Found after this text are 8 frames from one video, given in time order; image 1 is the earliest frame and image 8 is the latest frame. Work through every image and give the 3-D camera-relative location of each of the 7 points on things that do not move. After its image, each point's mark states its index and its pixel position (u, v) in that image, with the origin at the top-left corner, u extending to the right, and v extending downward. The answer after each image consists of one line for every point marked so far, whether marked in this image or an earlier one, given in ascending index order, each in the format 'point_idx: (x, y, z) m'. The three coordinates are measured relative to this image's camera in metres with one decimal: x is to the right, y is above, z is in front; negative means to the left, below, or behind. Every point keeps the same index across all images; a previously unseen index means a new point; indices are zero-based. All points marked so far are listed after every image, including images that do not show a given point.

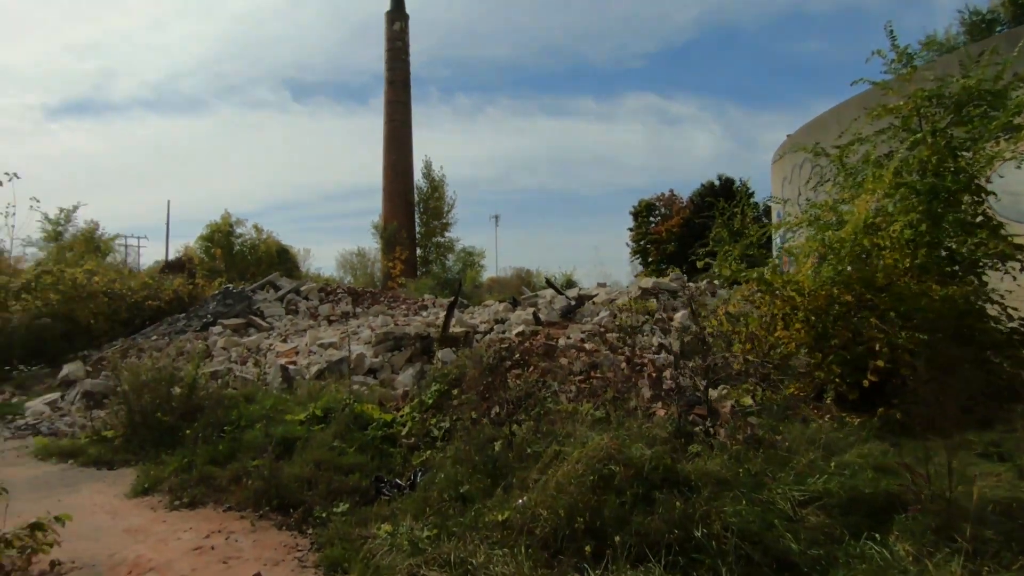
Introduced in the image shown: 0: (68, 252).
0: (-15.3, +1.2, +18.7) m
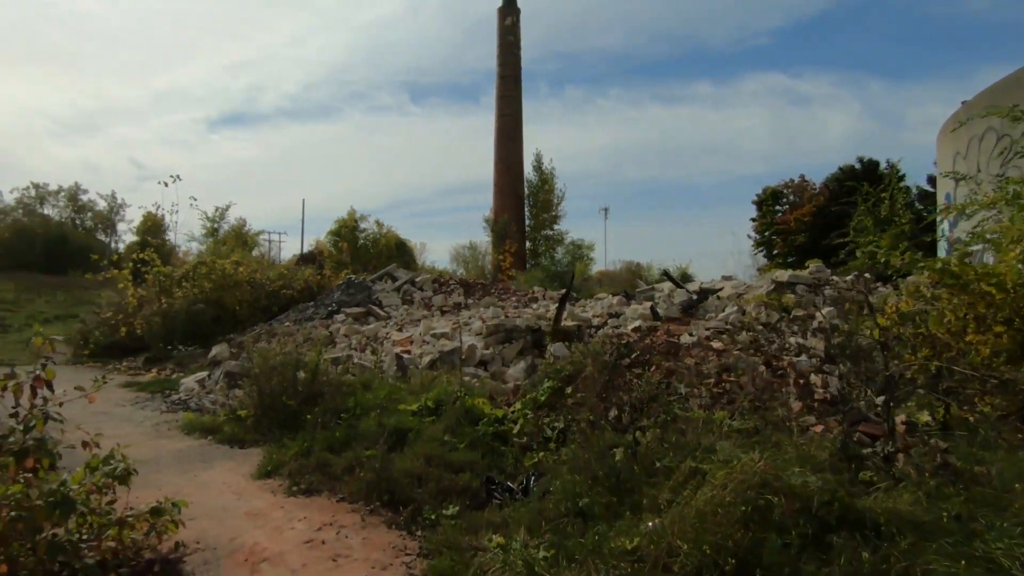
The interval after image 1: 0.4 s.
0: (-11.3, +1.6, +20.9) m
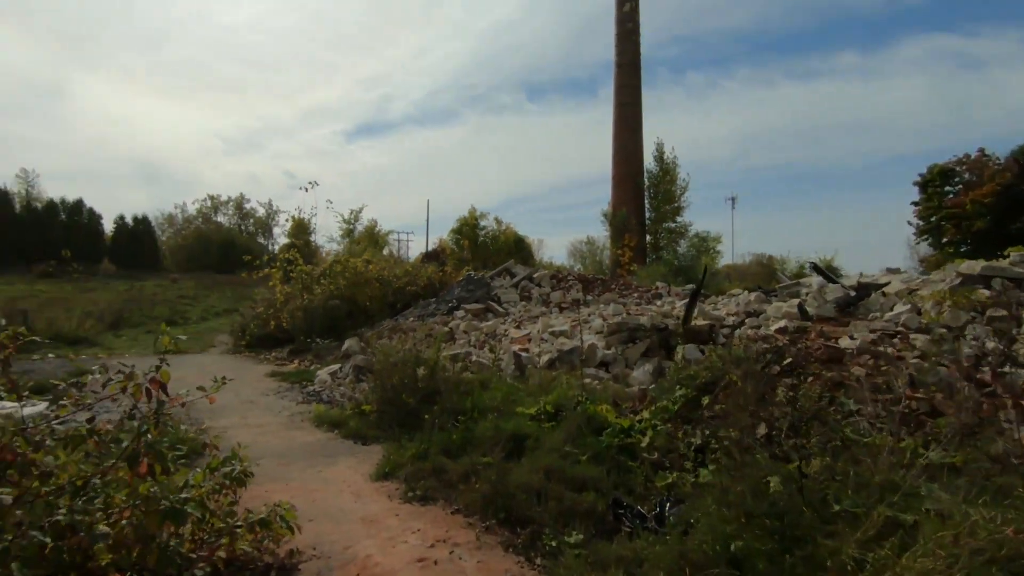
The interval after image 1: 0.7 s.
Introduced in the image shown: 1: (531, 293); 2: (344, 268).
0: (-6.5, +1.8, +22.4) m
1: (+0.5, -0.1, +14.1) m
2: (-5.2, +0.6, +16.5) m
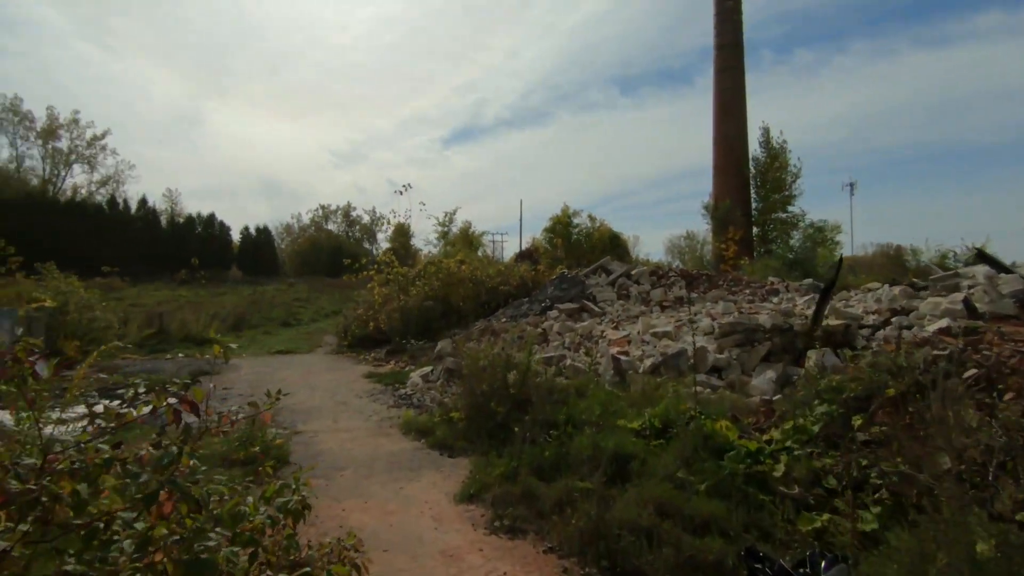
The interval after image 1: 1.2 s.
0: (-2.6, +1.7, +22.6) m
1: (+2.9, -0.1, +13.2) m
2: (-2.3, +0.6, +16.6) m
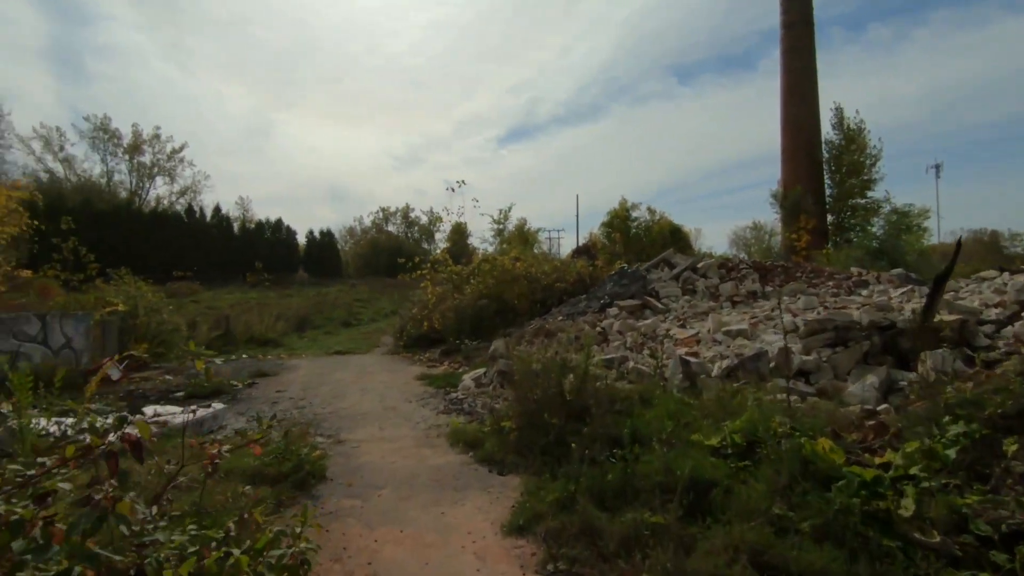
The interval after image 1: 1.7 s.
0: (-0.3, +1.8, +22.1) m
1: (+4.2, 0.0, +12.2) m
2: (-0.6, +0.7, +16.1) m
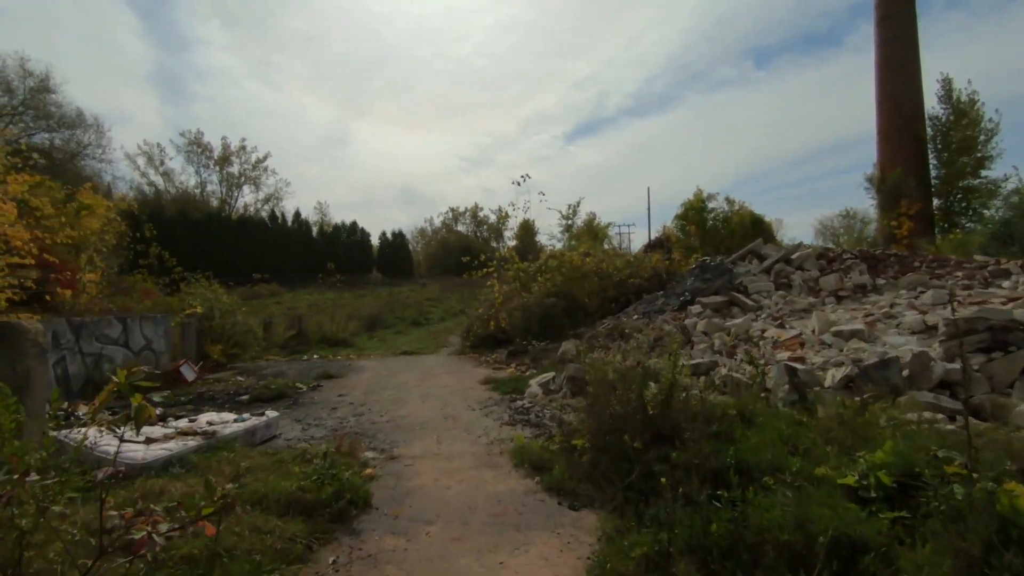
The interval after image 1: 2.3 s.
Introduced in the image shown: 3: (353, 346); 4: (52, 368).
0: (+2.4, +1.9, +21.2) m
1: (+5.6, +0.2, +10.8) m
2: (+1.4, +0.7, +15.3) m
3: (-5.5, -2.0, +18.6) m
4: (-7.8, -1.4, +9.1) m
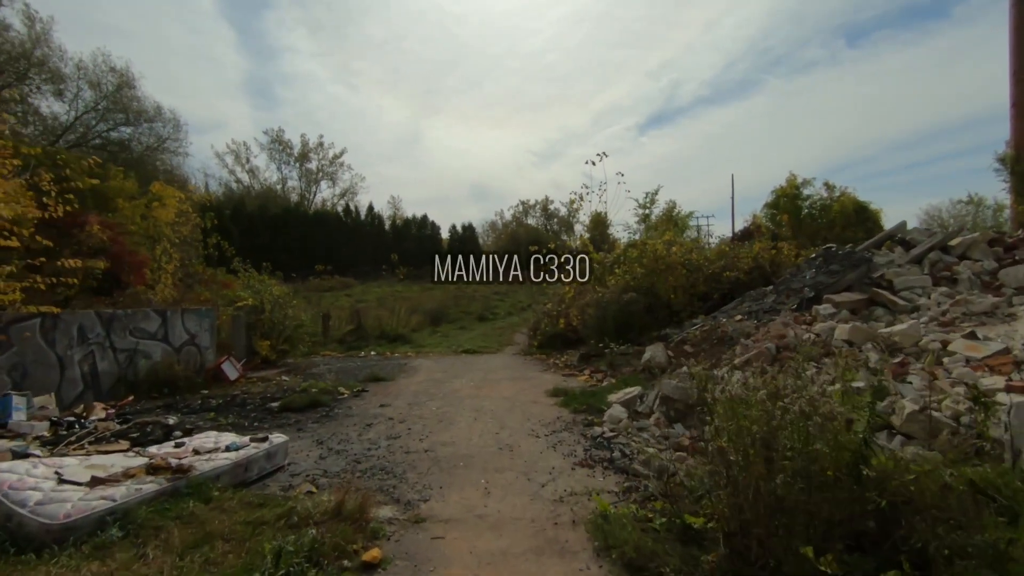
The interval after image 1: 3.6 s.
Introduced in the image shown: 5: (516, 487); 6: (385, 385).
0: (+5.0, +2.1, +19.0) m
1: (+6.8, +0.2, +8.2) m
2: (+3.2, +0.9, +13.2) m
3: (-3.2, -1.8, +17.4) m
4: (-6.7, -1.2, +8.3) m
5: (0.0, -1.6, +4.3) m
6: (-2.3, -1.8, +9.9) m
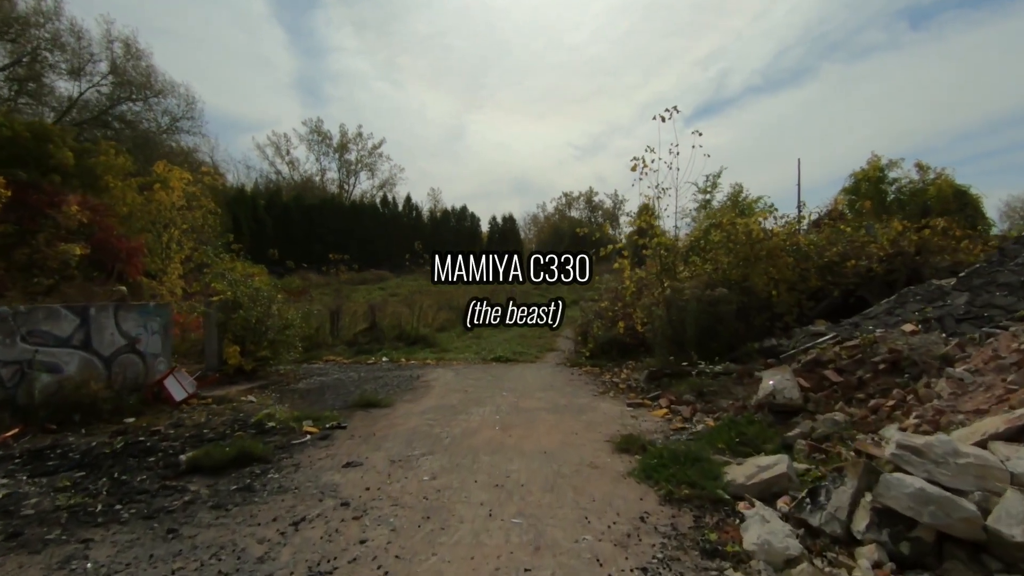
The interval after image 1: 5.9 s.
0: (+6.3, +2.3, +15.4) m
1: (+7.2, +0.3, +4.6) m
2: (+4.0, +1.0, +9.9) m
3: (-2.1, -1.5, +14.6) m
4: (-6.3, -1.1, +5.7) m
5: (+0.2, -1.6, +1.2) m
6: (-1.8, -1.7, +7.0) m
